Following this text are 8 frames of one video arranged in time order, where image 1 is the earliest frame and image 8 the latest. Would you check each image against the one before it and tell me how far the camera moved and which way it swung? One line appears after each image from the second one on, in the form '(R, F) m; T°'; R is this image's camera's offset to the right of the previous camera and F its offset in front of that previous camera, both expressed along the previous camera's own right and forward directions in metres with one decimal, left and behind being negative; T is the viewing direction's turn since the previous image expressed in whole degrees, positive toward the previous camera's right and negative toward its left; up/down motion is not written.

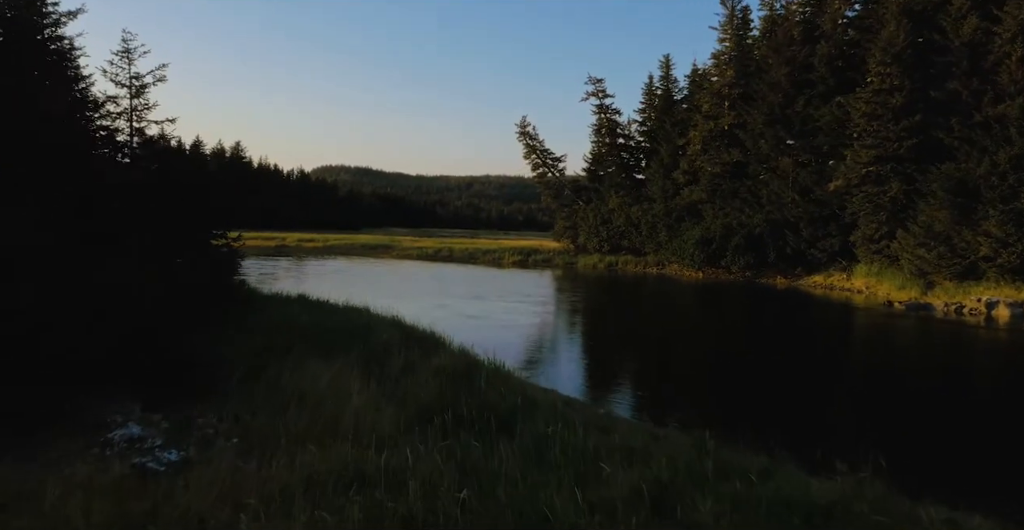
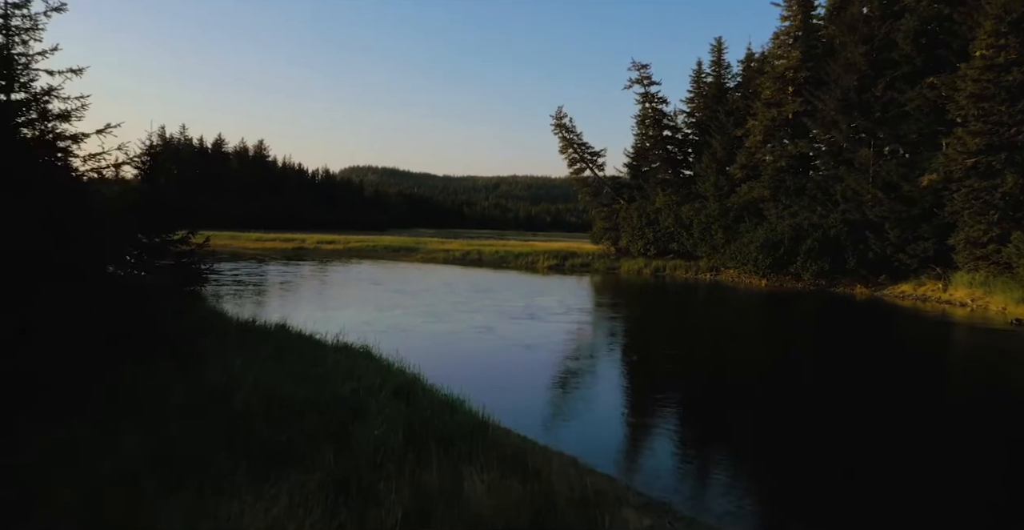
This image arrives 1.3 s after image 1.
(-0.4, +3.8) m; -2°
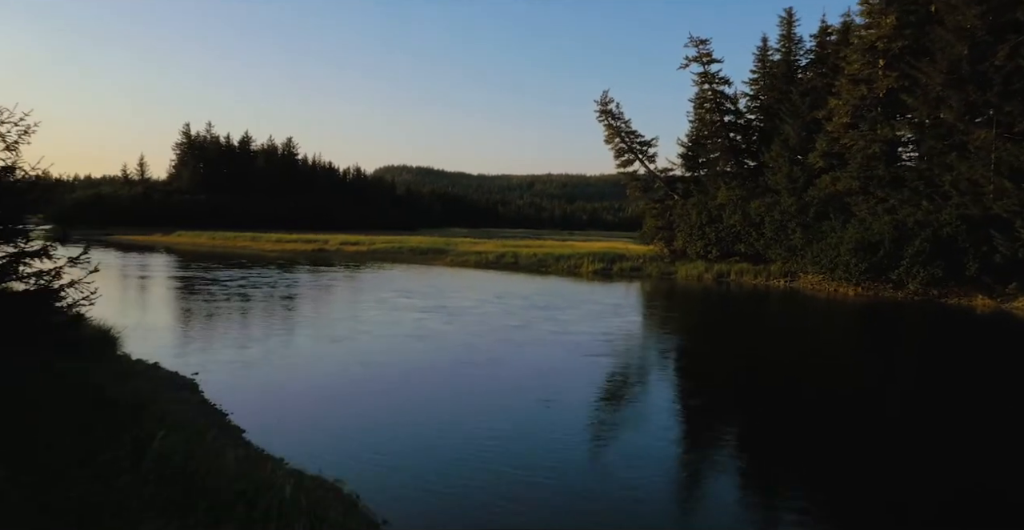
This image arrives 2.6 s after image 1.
(-0.2, +4.4) m; -2°
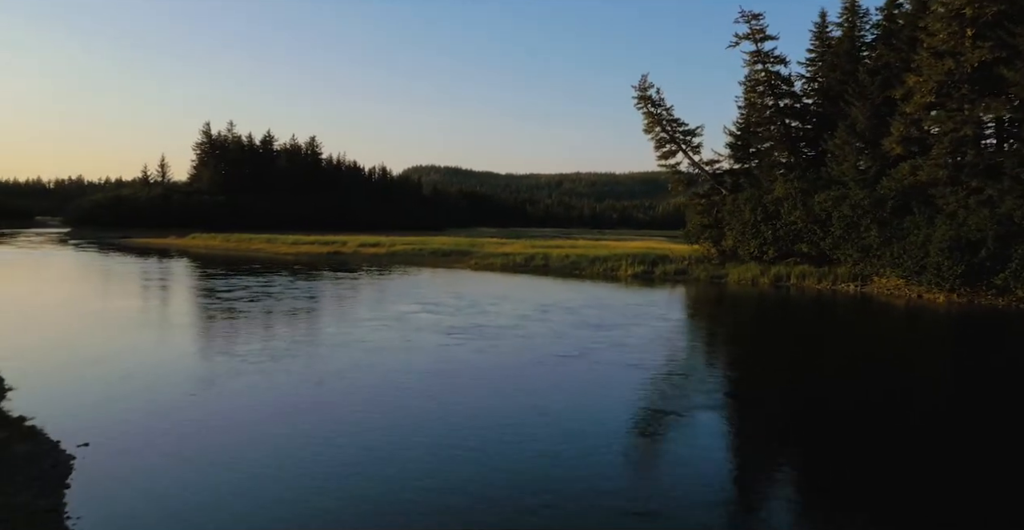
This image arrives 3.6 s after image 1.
(-0.1, +3.3) m; -2°
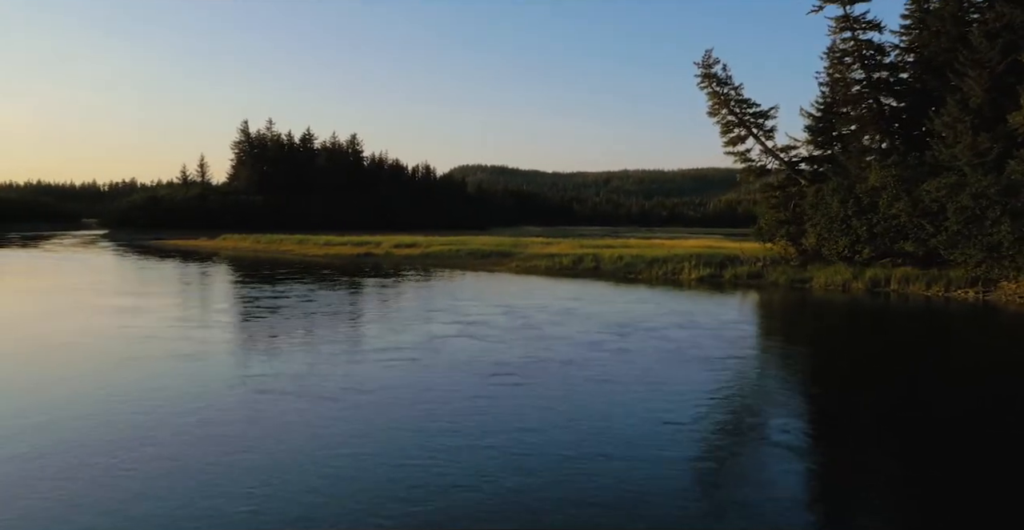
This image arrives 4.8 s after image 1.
(0.0, +3.9) m; -3°
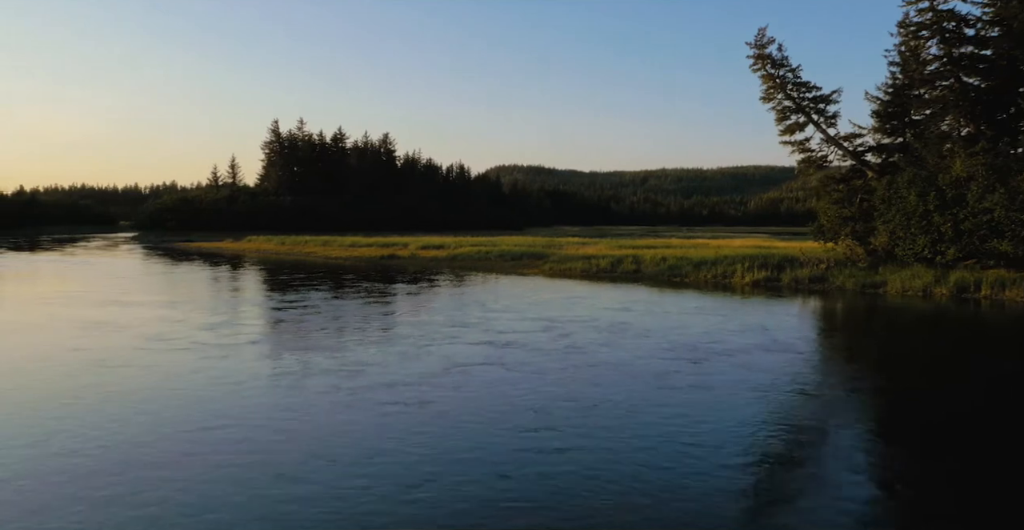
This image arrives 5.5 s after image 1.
(+0.2, +2.6) m; -3°
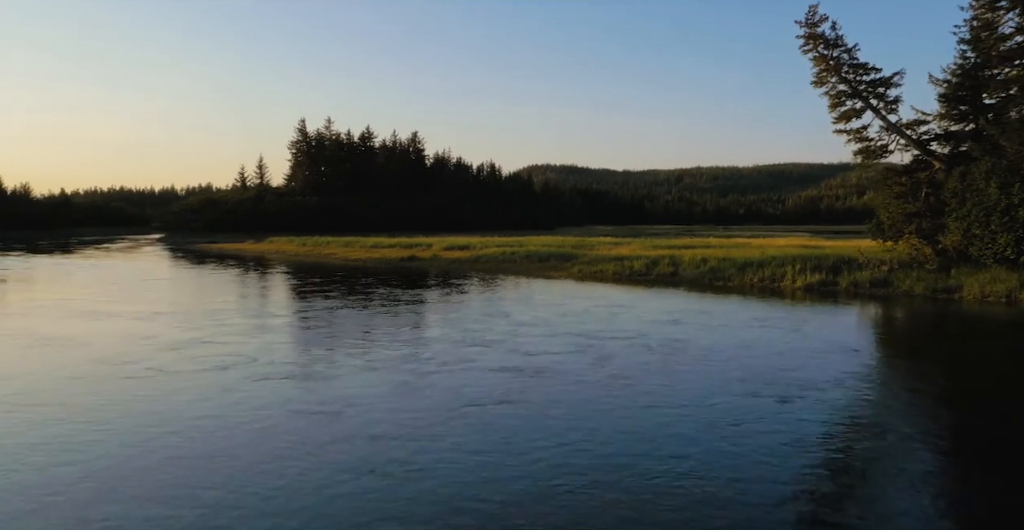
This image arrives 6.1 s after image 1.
(+0.2, +2.2) m; -2°
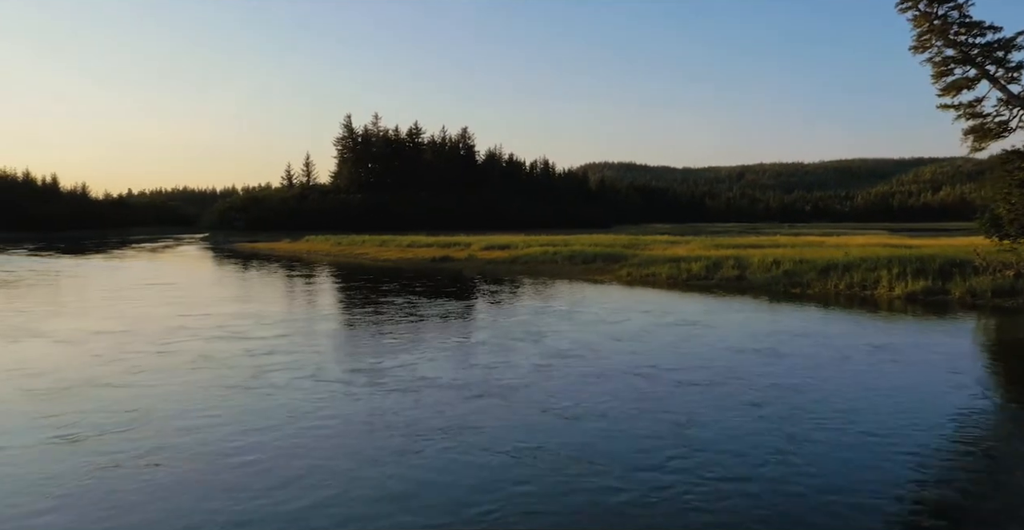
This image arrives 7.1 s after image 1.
(+0.6, +3.6) m; -4°
